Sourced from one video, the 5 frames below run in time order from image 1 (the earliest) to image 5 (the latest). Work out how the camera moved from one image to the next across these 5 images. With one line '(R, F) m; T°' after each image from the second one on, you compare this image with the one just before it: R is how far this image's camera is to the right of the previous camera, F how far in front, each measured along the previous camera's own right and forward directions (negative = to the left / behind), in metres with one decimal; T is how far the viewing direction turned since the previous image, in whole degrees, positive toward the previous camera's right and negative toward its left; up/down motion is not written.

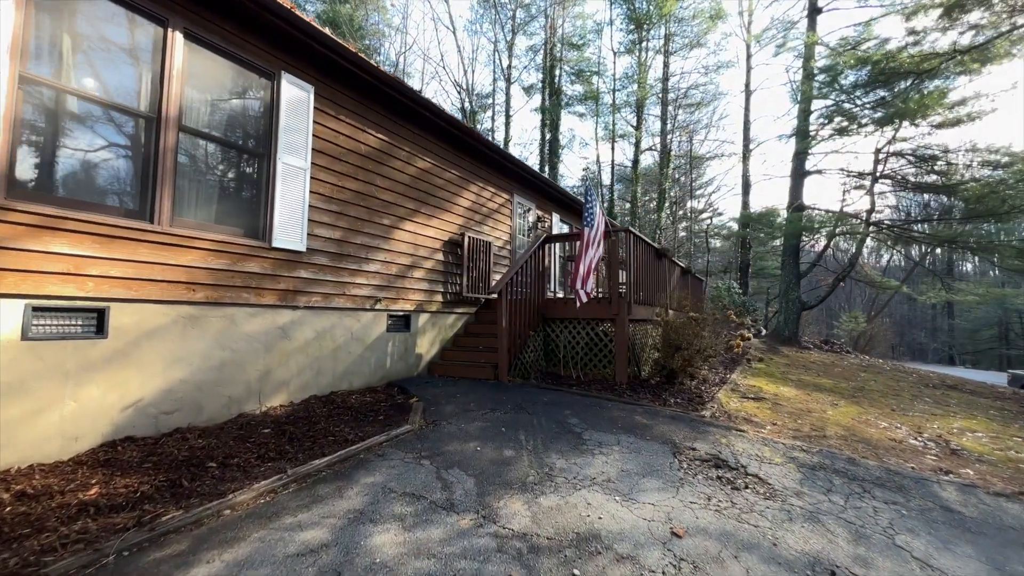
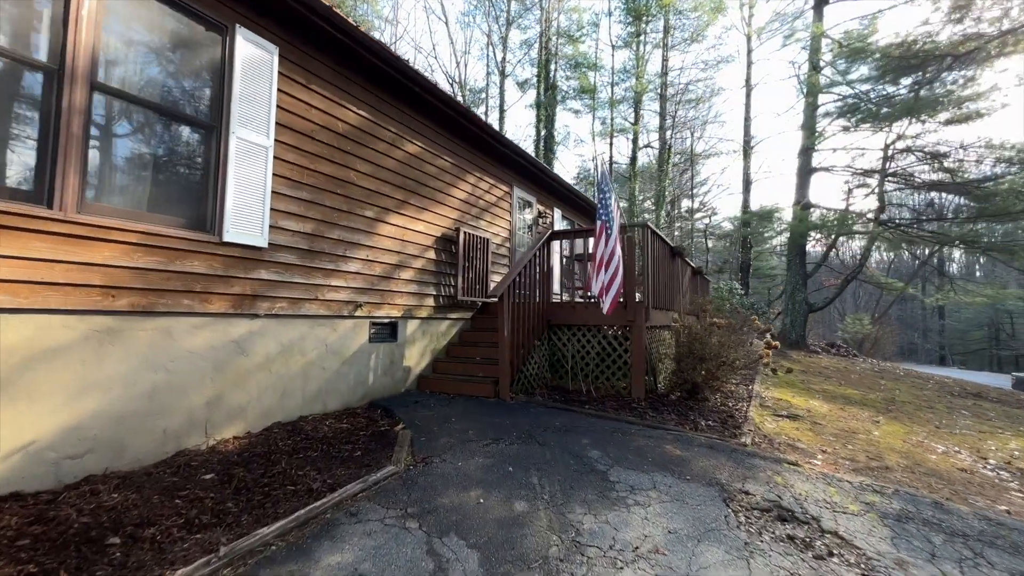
(-0.1, +0.8) m; +1°
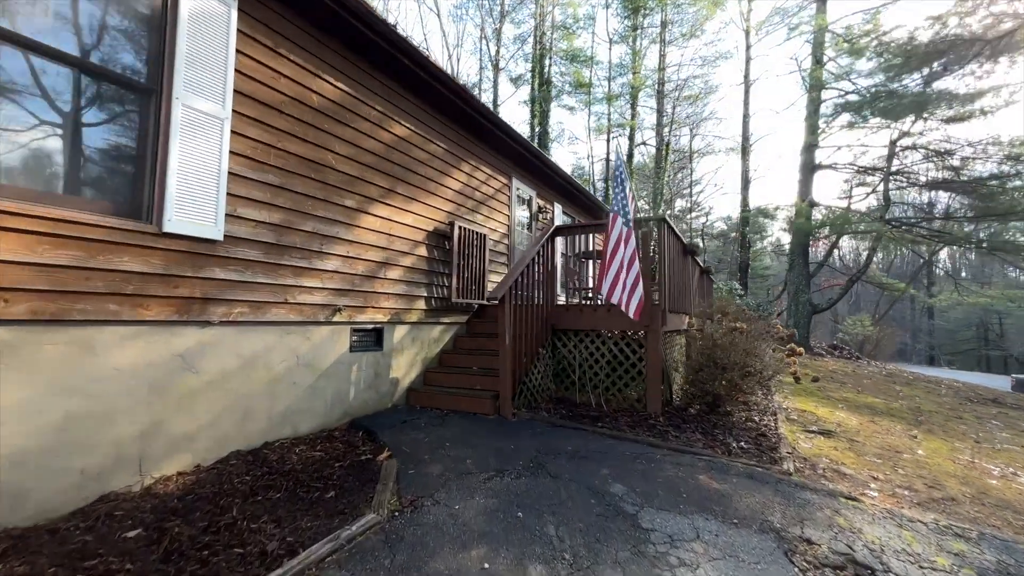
(-0.1, +0.6) m; +1°
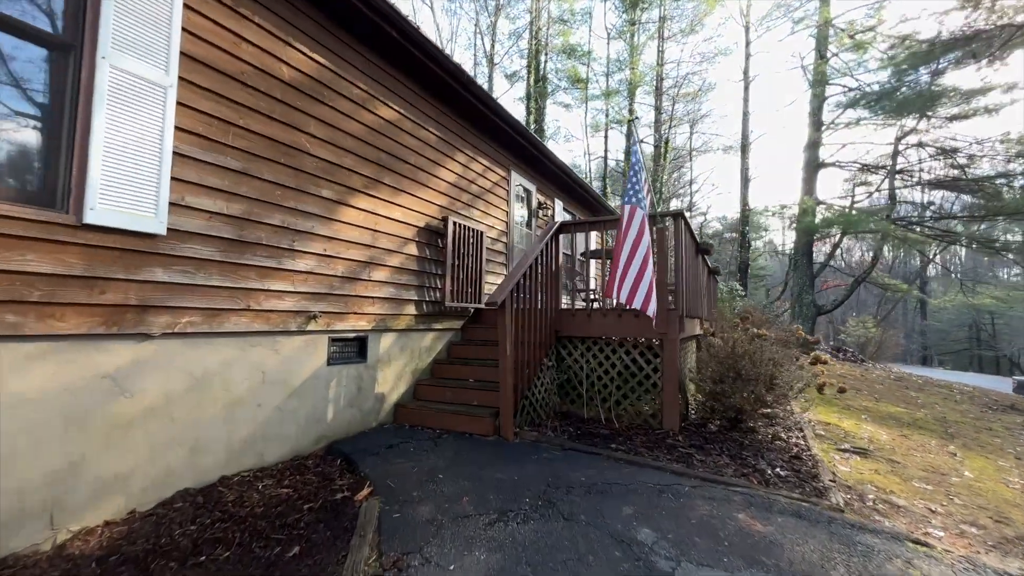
(-0.1, +0.5) m; +1°
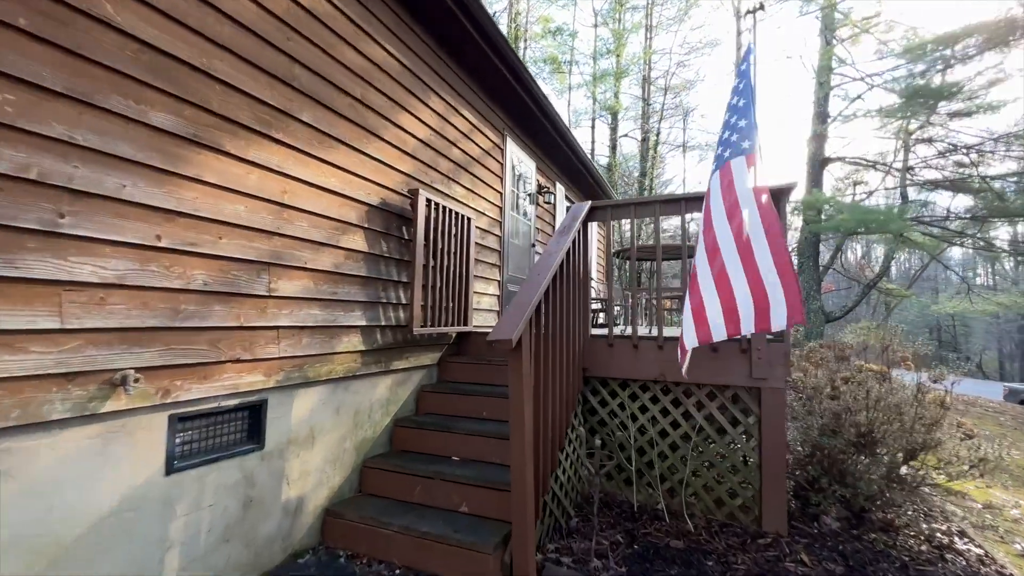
(-0.3, +1.8) m; +4°
